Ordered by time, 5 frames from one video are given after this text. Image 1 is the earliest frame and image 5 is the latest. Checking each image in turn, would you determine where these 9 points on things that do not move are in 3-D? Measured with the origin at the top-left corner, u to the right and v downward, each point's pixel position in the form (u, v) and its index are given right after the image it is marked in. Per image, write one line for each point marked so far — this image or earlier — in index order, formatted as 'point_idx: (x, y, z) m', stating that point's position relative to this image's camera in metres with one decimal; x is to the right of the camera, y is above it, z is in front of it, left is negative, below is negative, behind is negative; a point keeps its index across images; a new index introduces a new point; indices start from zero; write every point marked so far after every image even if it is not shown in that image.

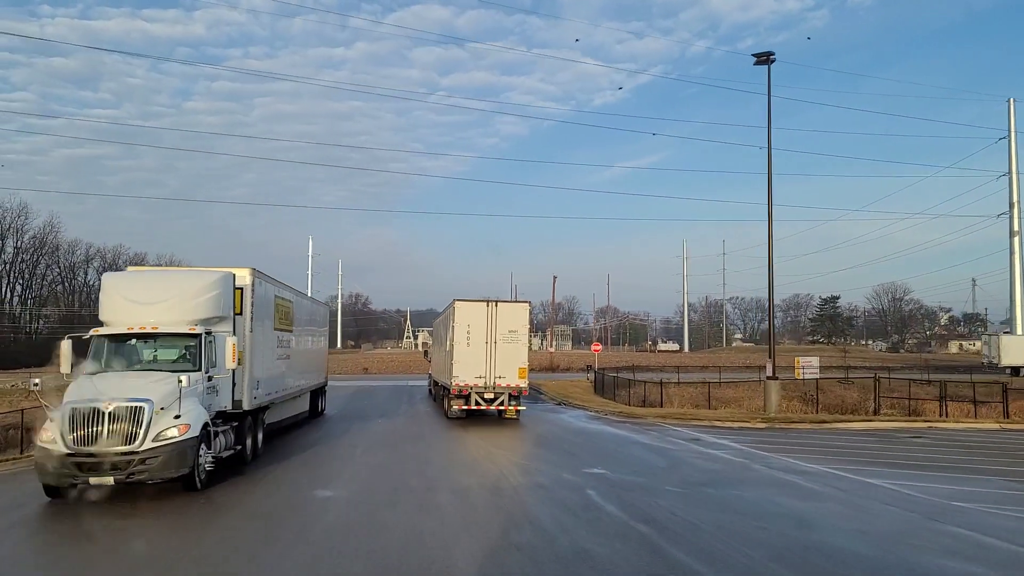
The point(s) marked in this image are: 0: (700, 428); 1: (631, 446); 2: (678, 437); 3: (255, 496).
0: (+5.1, -3.8, +17.6) m
1: (+2.6, -3.5, +14.4) m
2: (+4.1, -3.6, +15.8) m
3: (-3.5, -2.9, +8.9) m
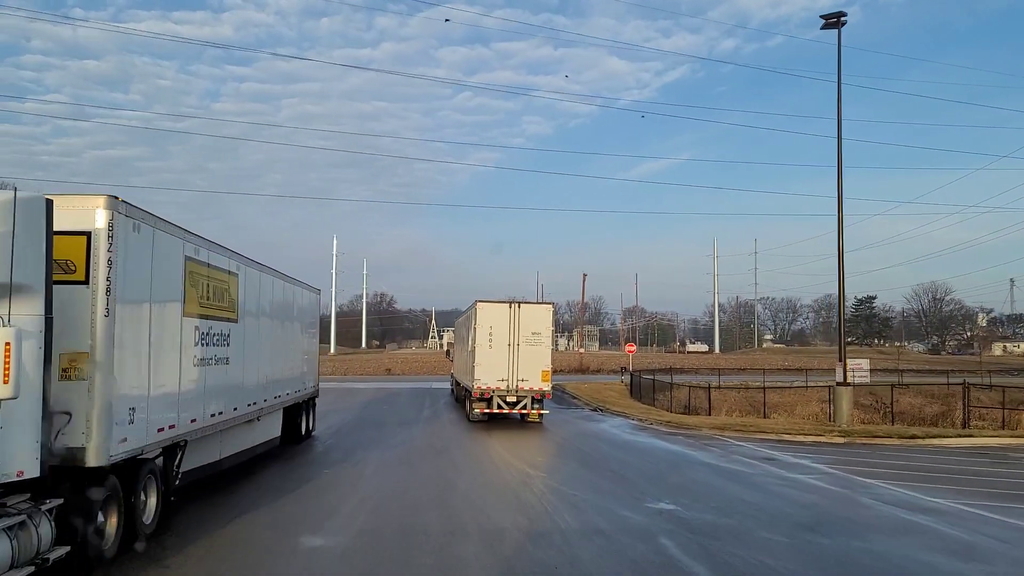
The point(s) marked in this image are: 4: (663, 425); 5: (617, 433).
0: (+5.9, -3.6, +15.1) m
1: (+3.4, -3.3, +12.0) m
2: (+4.8, -3.4, +13.3) m
3: (-3.0, -2.7, +6.8) m
4: (+4.4, -4.0, +18.9) m
5: (+2.9, -4.0, +17.7) m
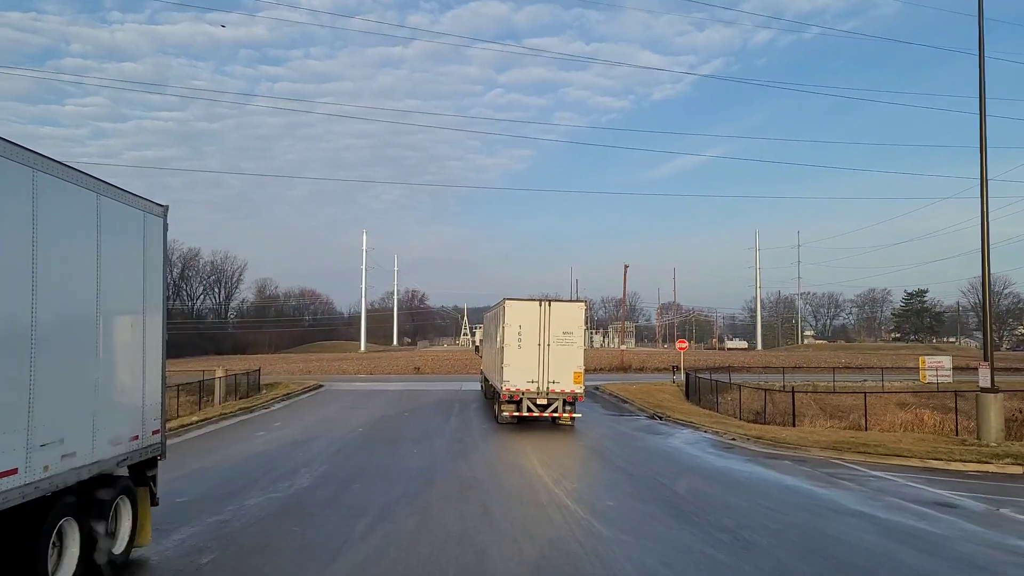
0: (+6.8, -3.1, +11.0) m
1: (+4.1, -2.9, +8.1) m
2: (+5.7, -3.0, +9.3) m
3: (-2.5, -2.3, +3.1) m
4: (+5.5, -3.5, +14.9) m
5: (+3.9, -3.5, +13.8) m
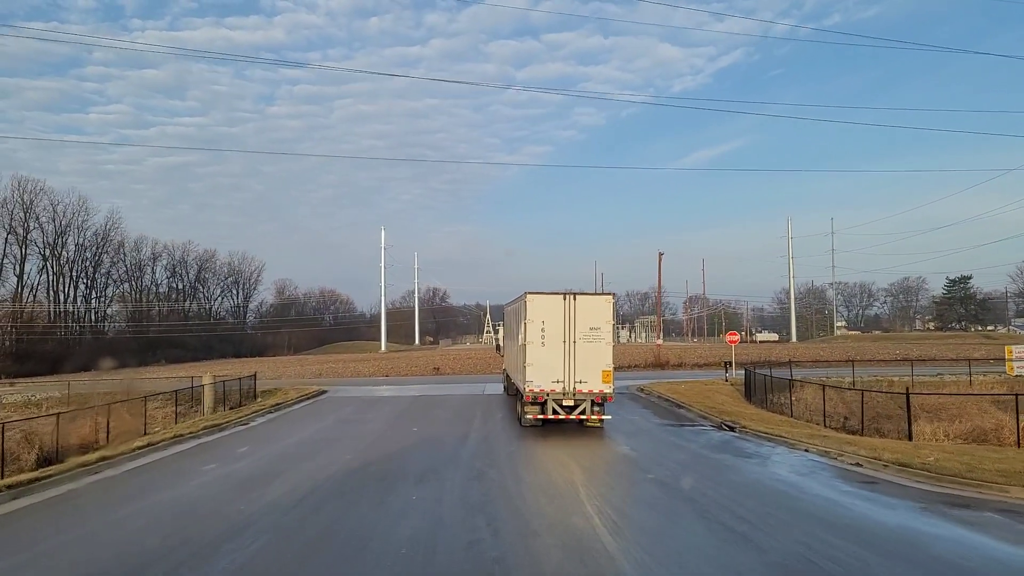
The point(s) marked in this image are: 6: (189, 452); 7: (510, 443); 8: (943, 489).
0: (+7.3, -2.6, +6.5) m
1: (+4.6, -2.4, +3.7) m
2: (+6.1, -2.4, +4.9) m
3: (-2.3, -2.0, -1.0) m
4: (+6.2, -3.0, +10.5) m
5: (+4.5, -3.0, +9.4) m
6: (-6.4, -3.3, +12.8) m
7: (0.0, -4.3, +19.0) m
8: (+6.1, -2.8, +9.0) m
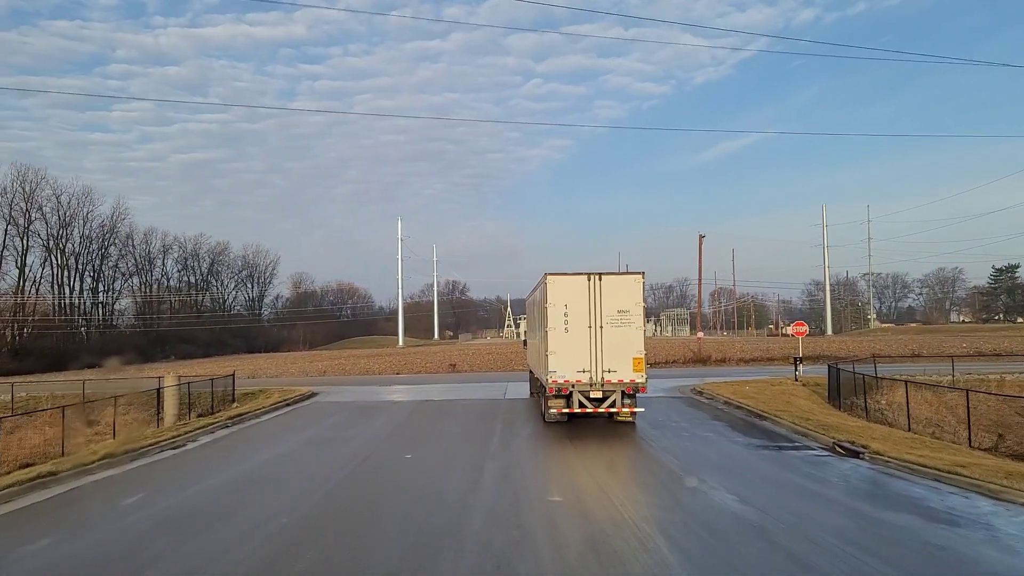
0: (+7.6, -2.0, +1.3) m
1: (+4.7, -1.9, -1.4) m
2: (+6.3, -1.9, -0.3) m
3: (-2.2, -1.6, -5.9) m
4: (+6.6, -2.4, +5.4) m
5: (+4.9, -2.4, +4.3) m
6: (-5.9, -2.8, +8.1) m
7: (+0.7, -3.7, +14.0) m
8: (+6.5, -2.2, +3.8) m
